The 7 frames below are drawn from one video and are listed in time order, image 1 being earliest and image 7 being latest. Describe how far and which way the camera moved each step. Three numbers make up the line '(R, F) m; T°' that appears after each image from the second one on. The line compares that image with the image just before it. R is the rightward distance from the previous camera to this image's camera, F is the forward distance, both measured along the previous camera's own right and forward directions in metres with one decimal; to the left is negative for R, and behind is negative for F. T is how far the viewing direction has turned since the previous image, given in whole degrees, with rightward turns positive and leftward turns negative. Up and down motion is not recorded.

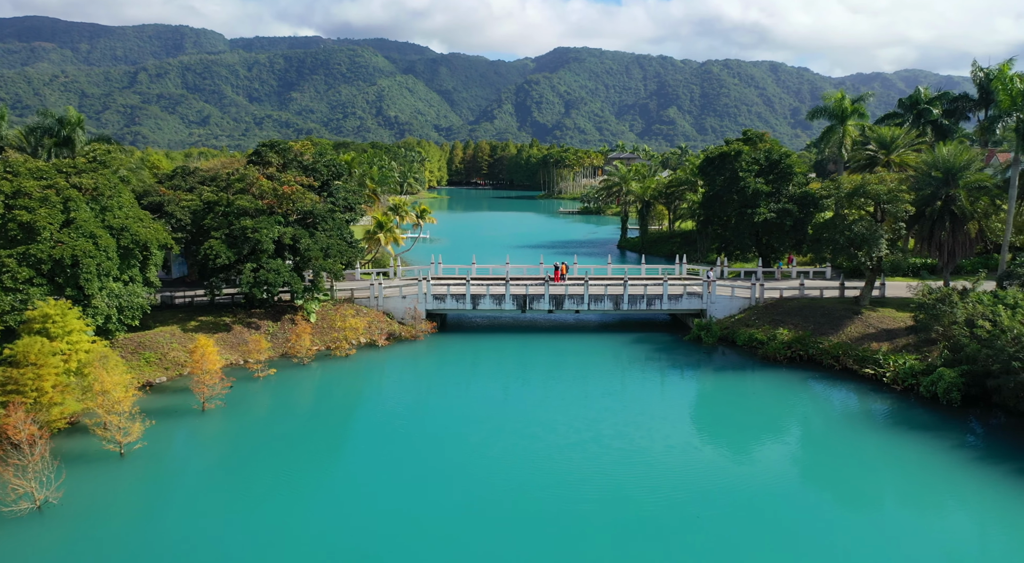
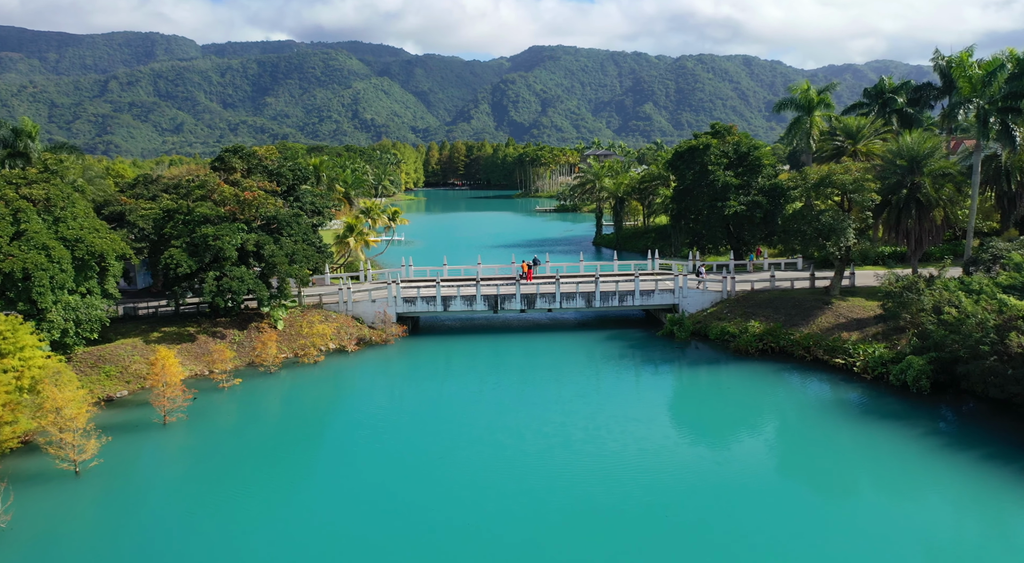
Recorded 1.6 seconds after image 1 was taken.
(+0.6, +0.3) m; +1°
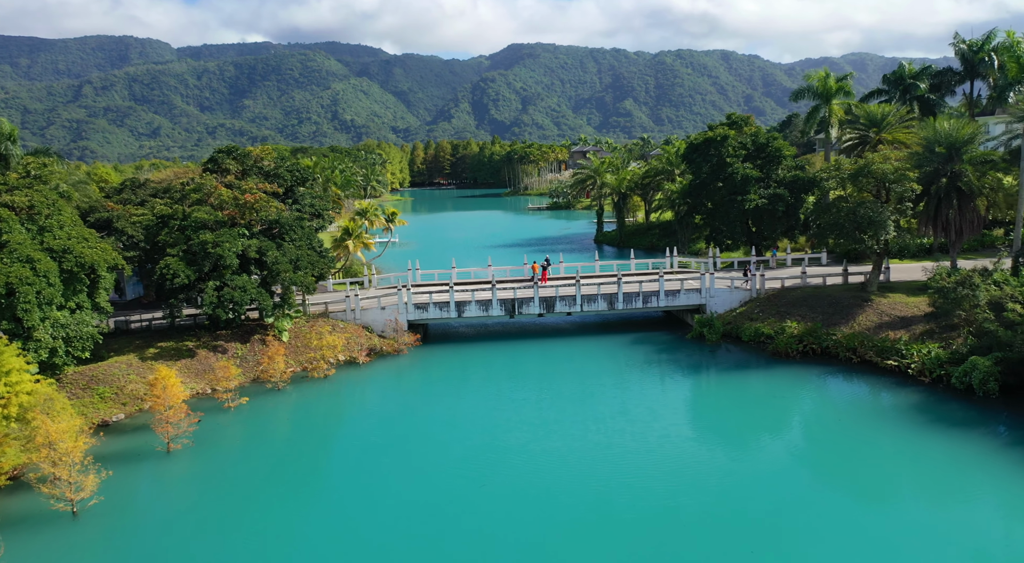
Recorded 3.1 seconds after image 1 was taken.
(-1.5, +1.9) m; +1°
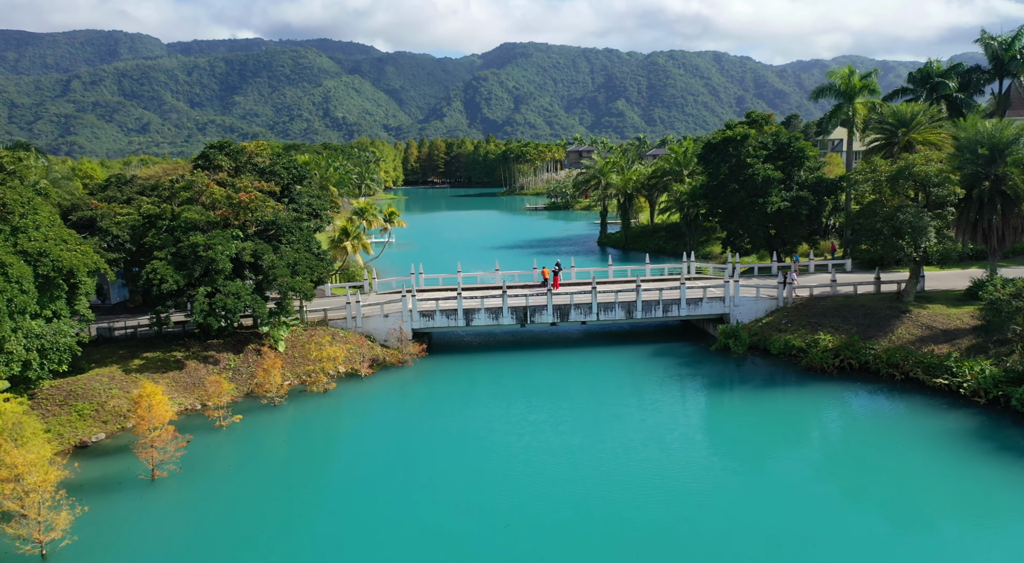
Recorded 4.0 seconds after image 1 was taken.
(-0.9, +2.0) m; +1°
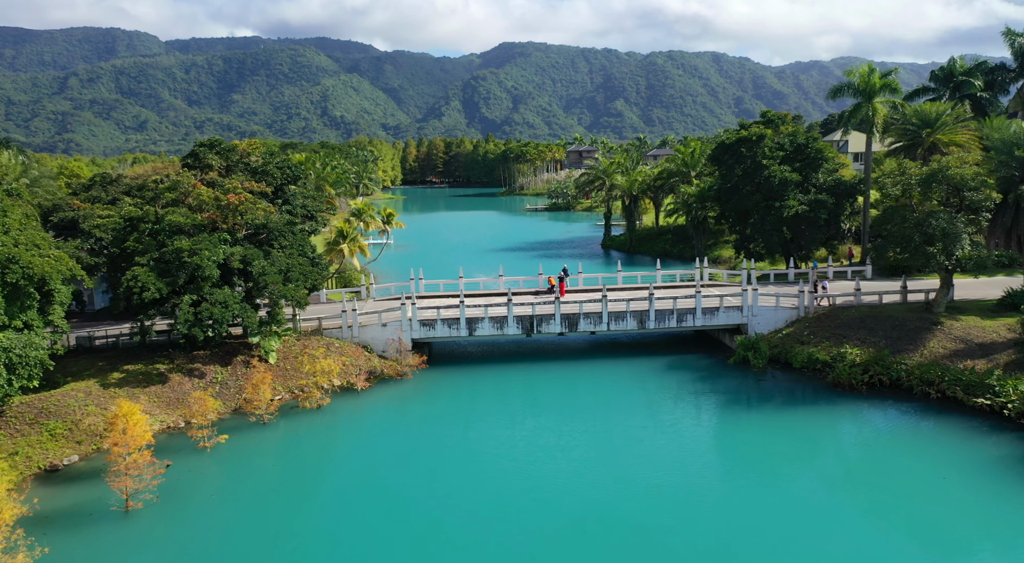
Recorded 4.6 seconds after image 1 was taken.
(-0.3, +1.7) m; 0°
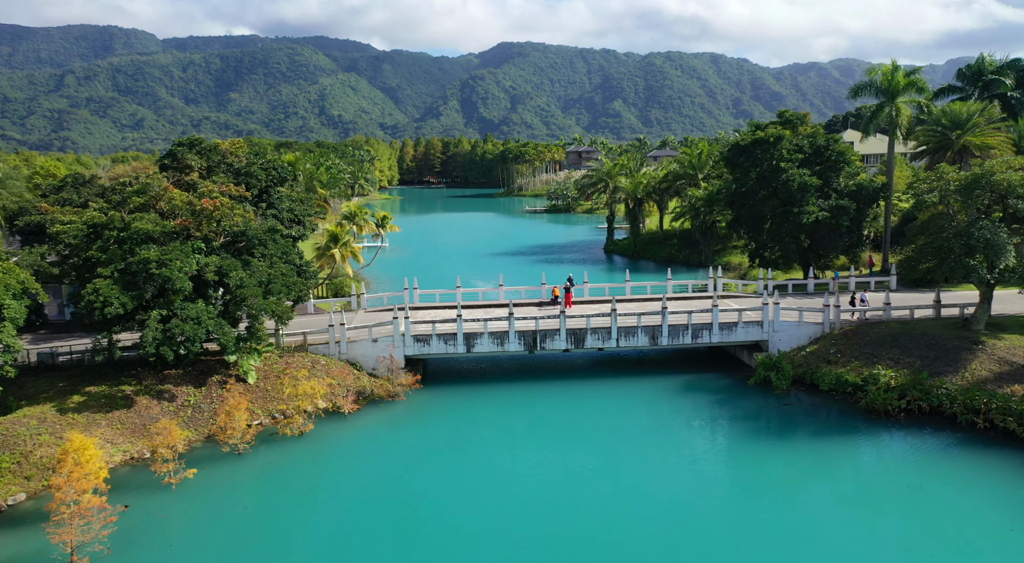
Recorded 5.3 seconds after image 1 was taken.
(-0.2, +2.2) m; 0°
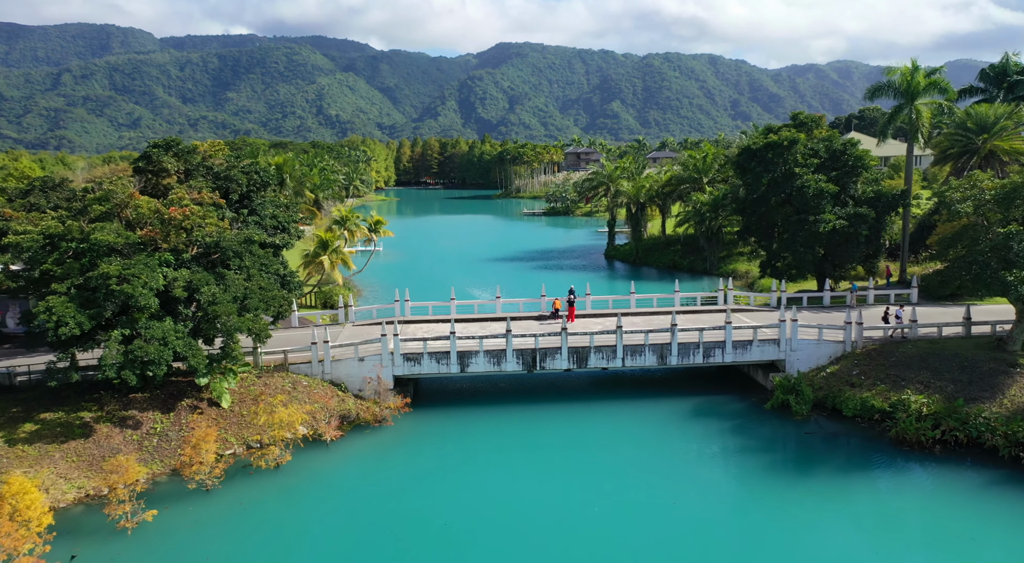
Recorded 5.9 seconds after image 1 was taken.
(0.0, +1.9) m; 0°
